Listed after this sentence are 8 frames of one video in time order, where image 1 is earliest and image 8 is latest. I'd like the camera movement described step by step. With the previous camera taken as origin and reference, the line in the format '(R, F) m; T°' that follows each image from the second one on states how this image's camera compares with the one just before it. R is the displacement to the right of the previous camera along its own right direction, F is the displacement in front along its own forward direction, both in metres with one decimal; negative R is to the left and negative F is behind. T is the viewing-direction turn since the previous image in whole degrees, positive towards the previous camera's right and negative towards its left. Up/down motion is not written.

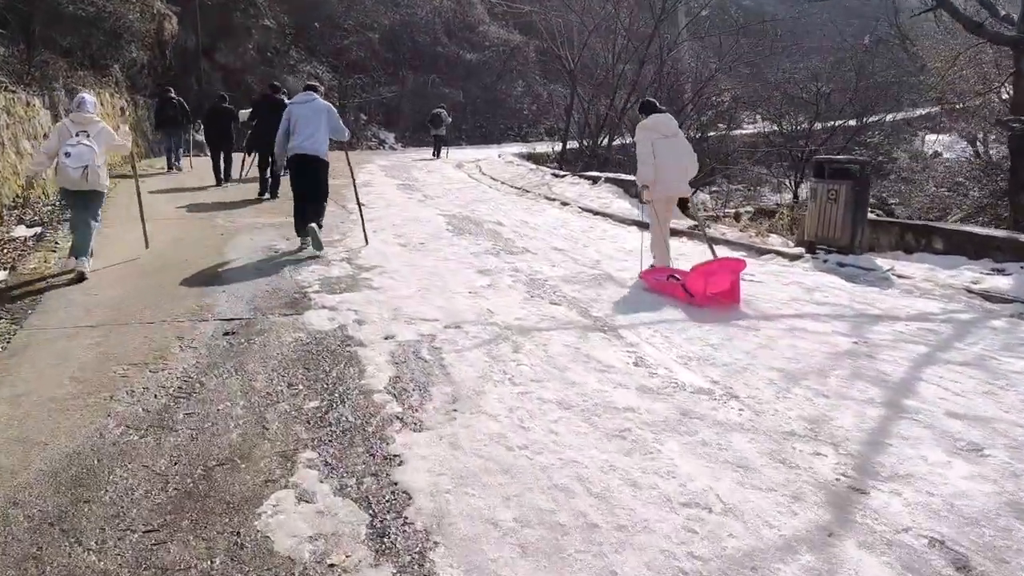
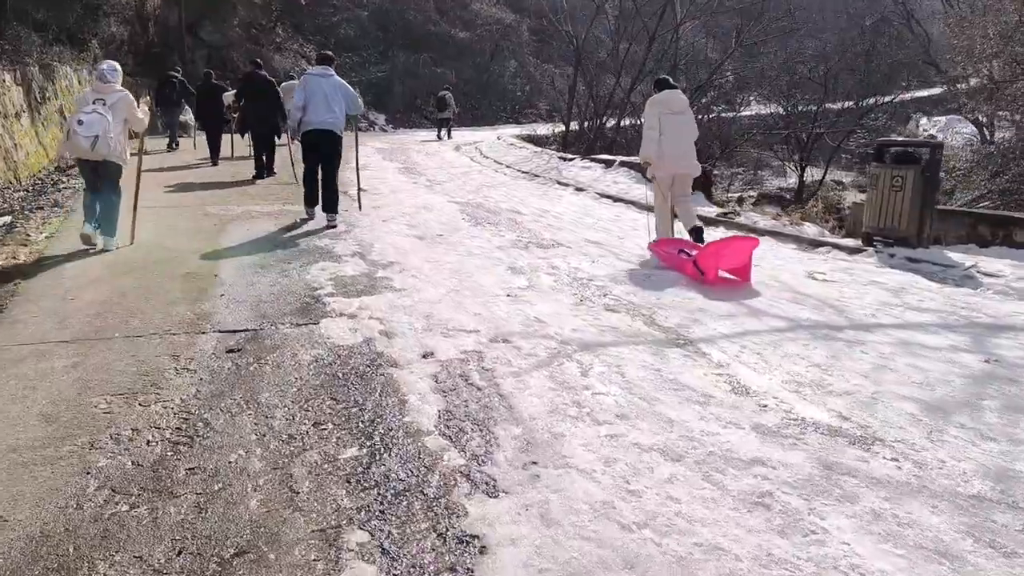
(-0.4, +0.8) m; +1°
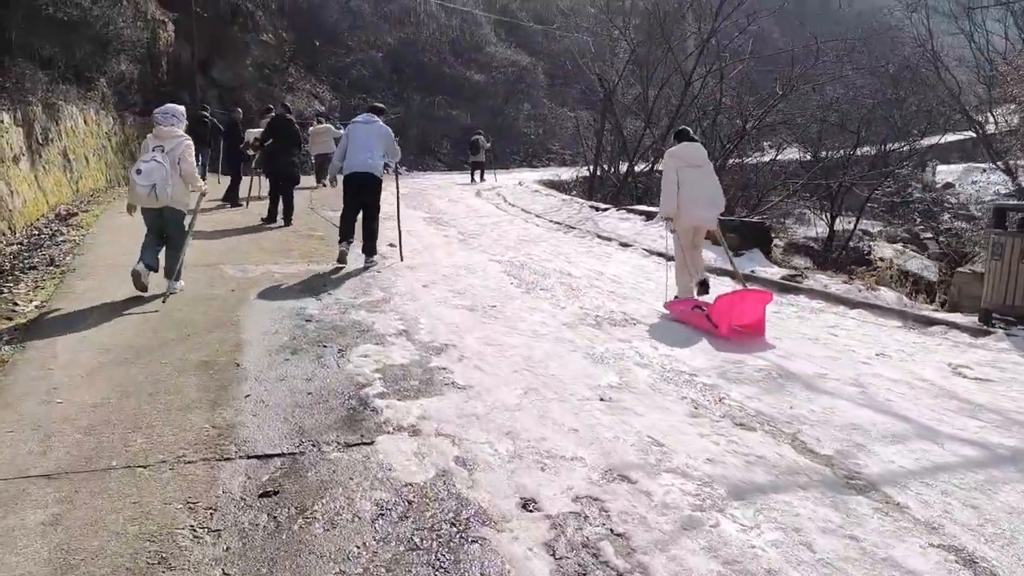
(-0.5, +1.0) m; 0°
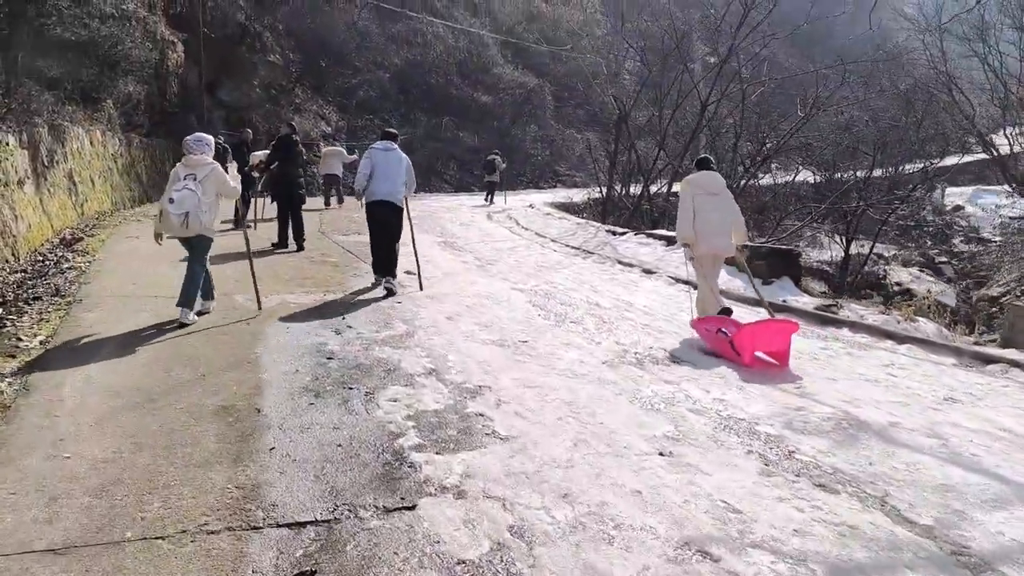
(-0.2, +0.3) m; 0°
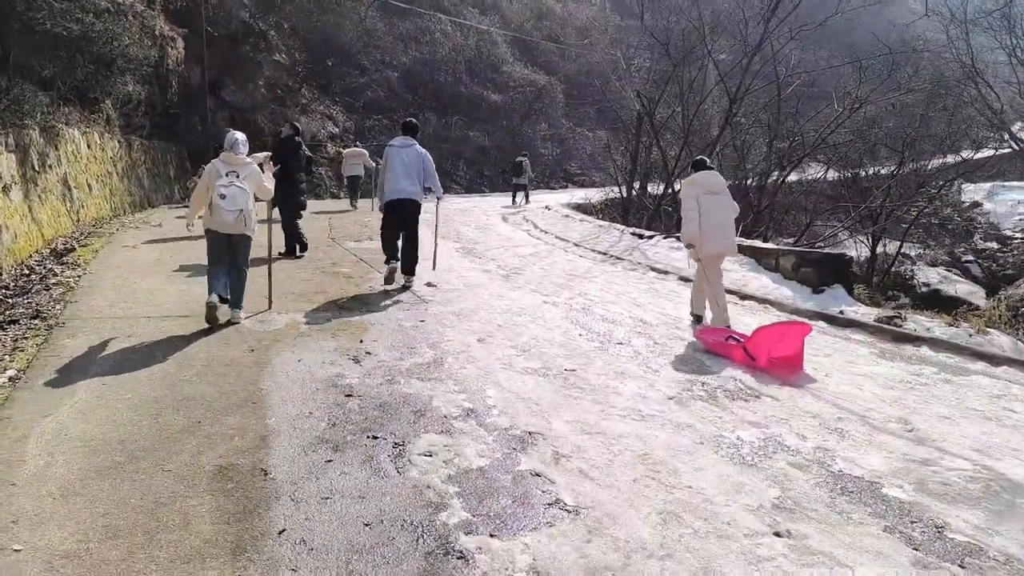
(-0.2, +0.8) m; 0°
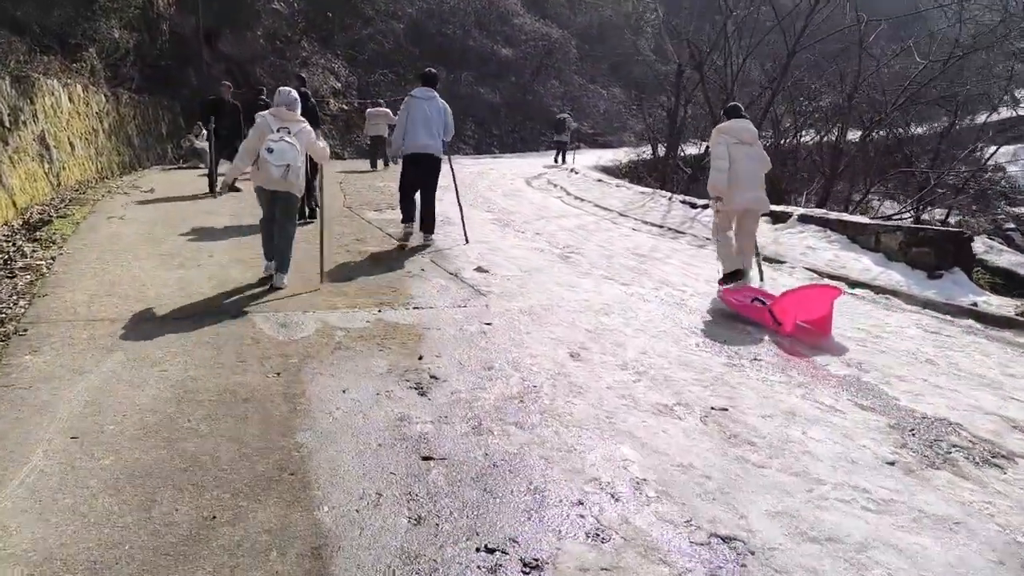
(-0.6, +1.4) m; 0°
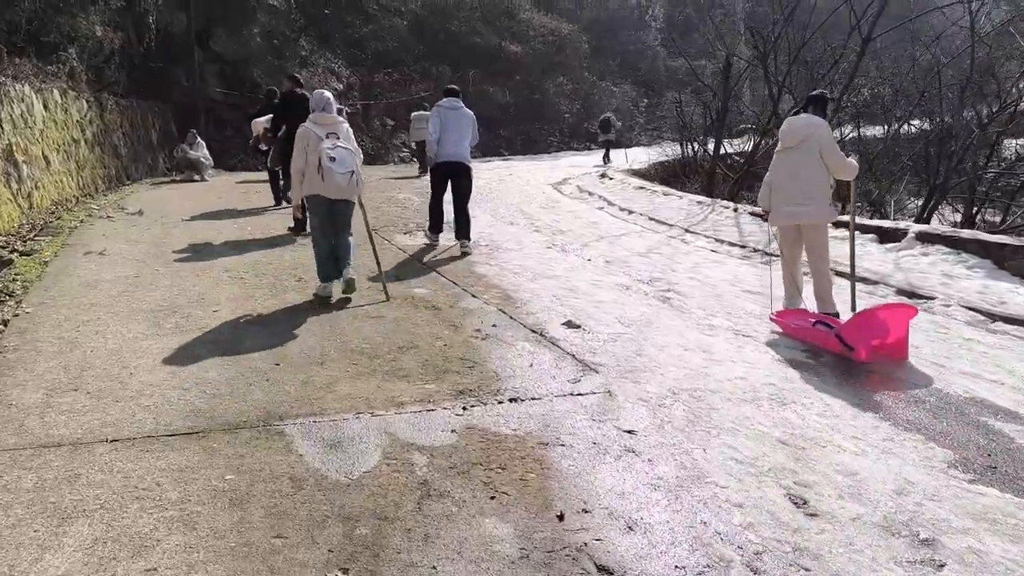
(-0.6, +1.6) m; 0°
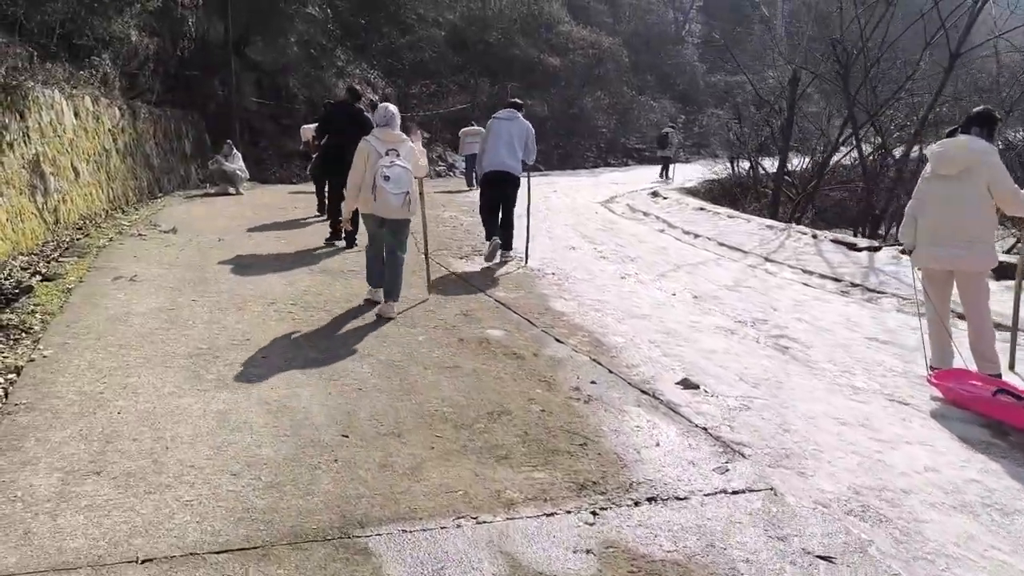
(-0.4, +0.8) m; -2°
